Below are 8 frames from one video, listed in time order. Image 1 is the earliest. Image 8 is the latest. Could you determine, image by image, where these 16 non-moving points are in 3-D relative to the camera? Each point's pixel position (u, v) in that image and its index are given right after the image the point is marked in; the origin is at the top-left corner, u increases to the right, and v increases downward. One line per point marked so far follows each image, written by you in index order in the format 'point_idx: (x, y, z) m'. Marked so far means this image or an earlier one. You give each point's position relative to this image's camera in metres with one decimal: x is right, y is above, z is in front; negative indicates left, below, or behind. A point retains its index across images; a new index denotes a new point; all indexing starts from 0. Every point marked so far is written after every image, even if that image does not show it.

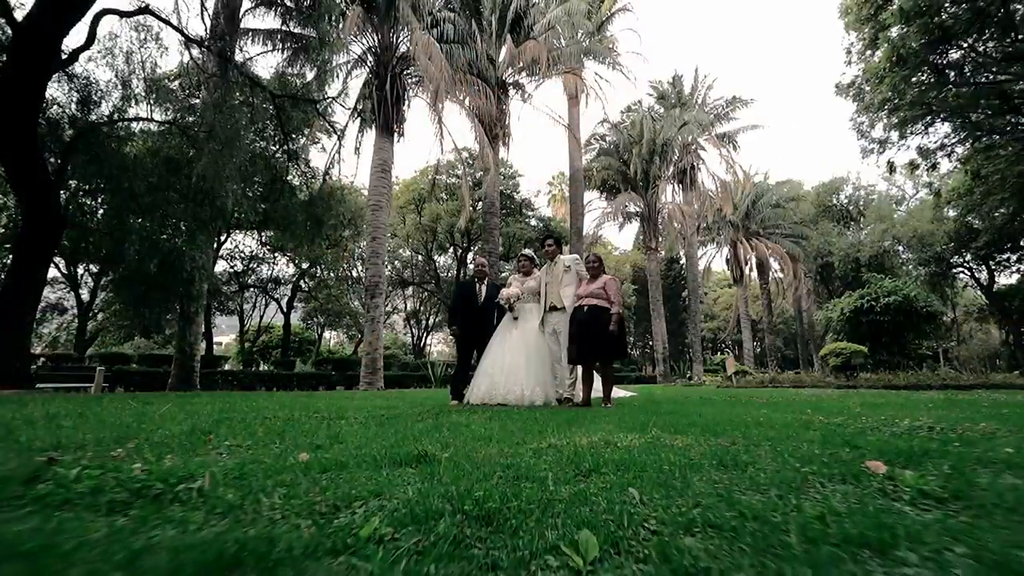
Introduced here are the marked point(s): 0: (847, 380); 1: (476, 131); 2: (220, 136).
0: (+6.6, -1.9, +11.9) m
1: (-0.9, +3.8, +15.6) m
2: (-5.5, +2.9, +11.1) m
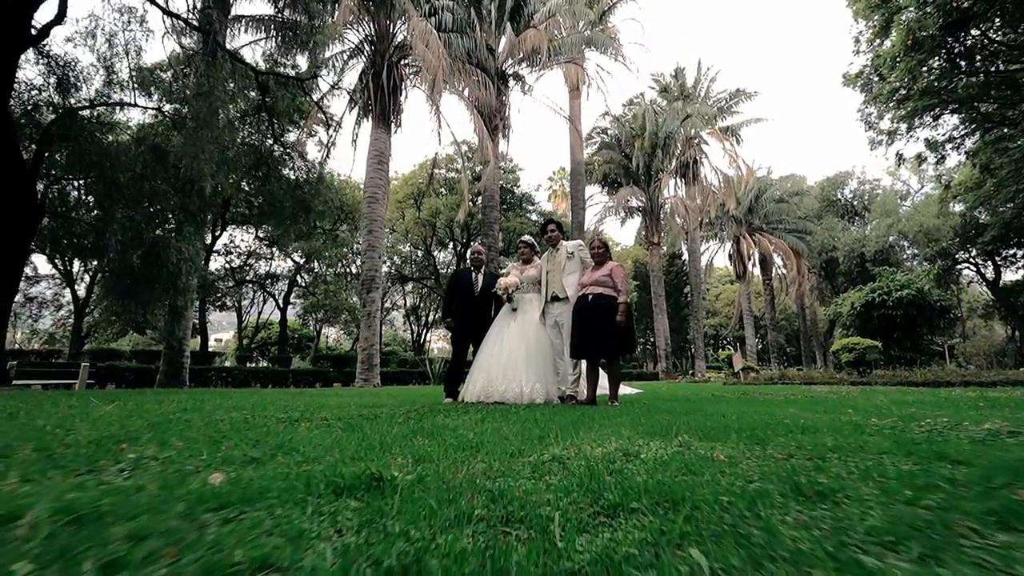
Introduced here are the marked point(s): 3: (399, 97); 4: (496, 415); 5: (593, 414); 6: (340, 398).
0: (+6.6, -1.7, +11.4) m
1: (-0.9, +3.9, +15.1) m
2: (-5.5, +3.0, +10.6) m
3: (-3.1, +5.1, +16.6) m
4: (-0.1, -0.7, +3.4) m
5: (+0.5, -0.7, +3.4) m
6: (-1.9, -1.2, +6.7) m
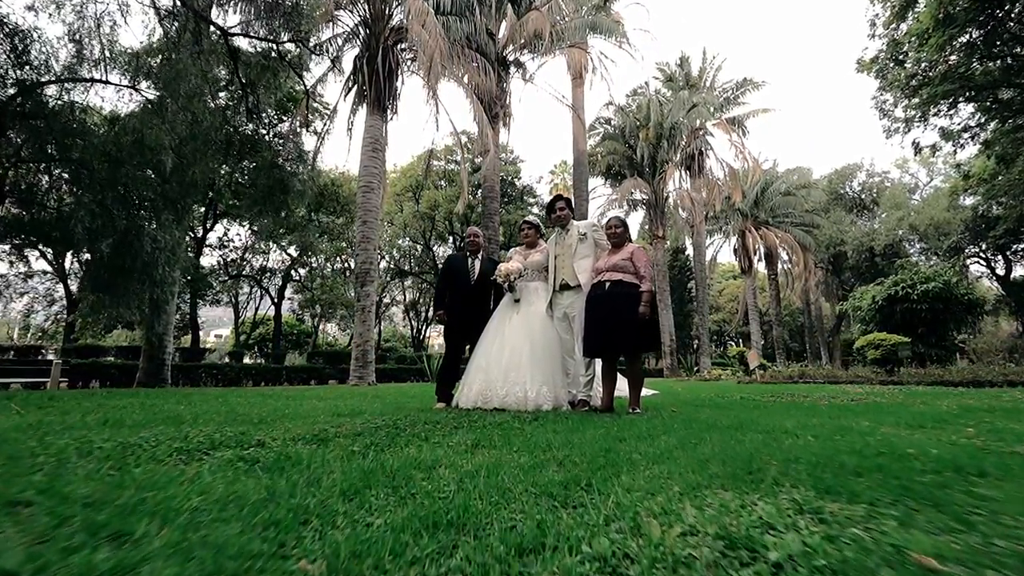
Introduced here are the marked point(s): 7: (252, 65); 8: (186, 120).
0: (+6.6, -1.6, +10.6) m
1: (-0.9, +4.1, +14.2) m
2: (-5.5, +3.2, +9.8) m
3: (-3.0, +5.3, +15.7) m
4: (0.0, -0.6, +2.6) m
5: (+0.5, -0.6, +2.6) m
6: (-1.8, -1.1, +5.9) m
7: (-4.9, +4.1, +11.0) m
8: (-5.5, +2.8, +10.0) m
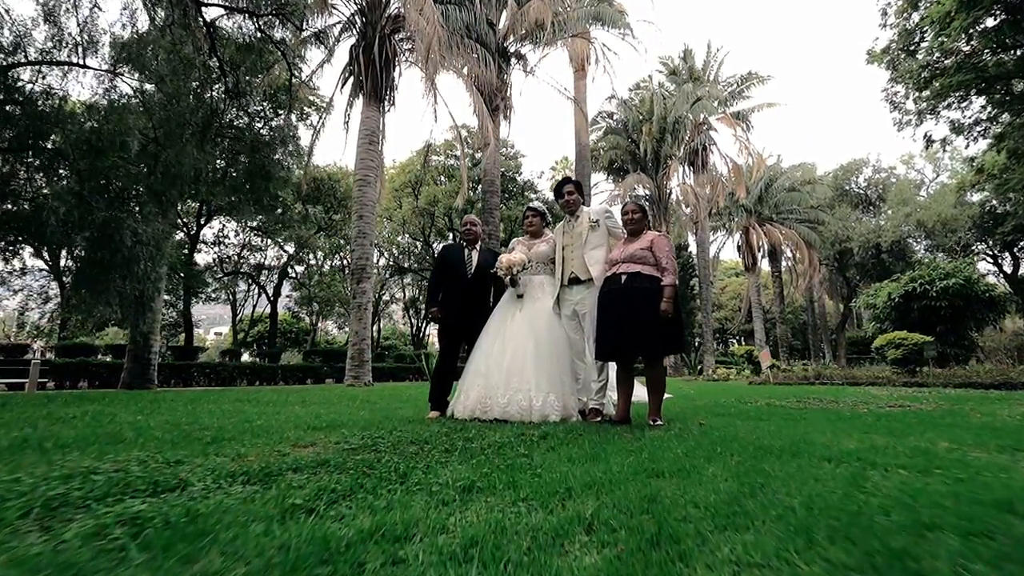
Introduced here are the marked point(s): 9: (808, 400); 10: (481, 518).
0: (+6.6, -1.5, +10.0) m
1: (-0.8, +4.2, +13.7) m
2: (-5.4, +3.2, +9.2) m
3: (-3.0, +5.4, +15.1) m
4: (0.0, -0.6, +2.0) m
5: (+0.5, -0.6, +2.0) m
6: (-1.8, -1.1, +5.3) m
7: (-4.9, +4.2, +10.5) m
8: (-5.5, +2.9, +9.4) m
9: (+3.0, -1.1, +6.0) m
10: (-0.1, -0.5, +1.4) m
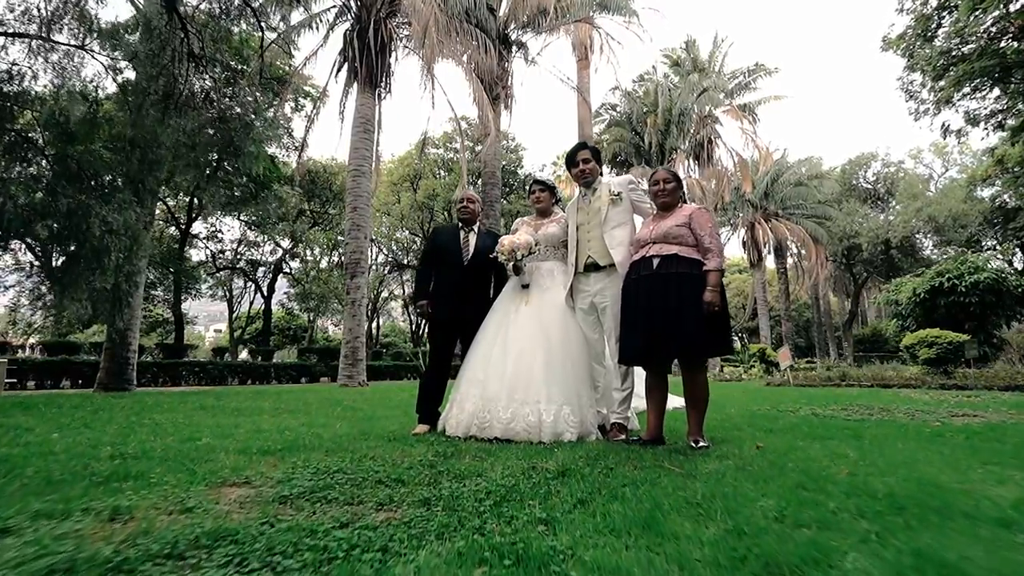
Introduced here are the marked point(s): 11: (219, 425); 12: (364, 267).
0: (+6.7, -1.4, +9.3) m
1: (-0.8, +4.3, +12.9) m
2: (-5.4, +3.3, +8.4) m
3: (-3.0, +5.5, +14.4) m
4: (0.0, -0.5, +1.2) m
5: (+0.6, -0.5, +1.2) m
6: (-1.8, -1.0, +4.5) m
7: (-4.8, +4.3, +9.7) m
8: (-5.4, +3.0, +8.7) m
9: (+3.0, -1.1, +5.2) m
10: (-0.1, -0.5, +0.7) m
11: (-2.0, -0.9, +4.0) m
12: (-3.7, +0.5, +14.8) m
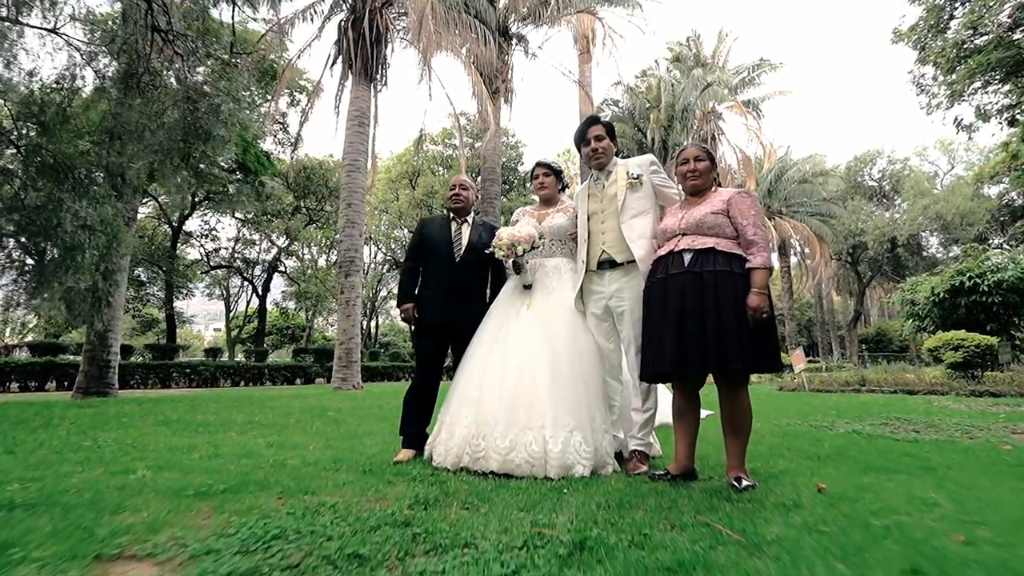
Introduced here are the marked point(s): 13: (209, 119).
0: (+6.7, -1.4, +8.7) m
1: (-0.8, +4.3, +12.3) m
2: (-5.4, +3.3, +7.9) m
3: (-3.0, +5.5, +13.8) m
4: (0.0, -0.5, +0.7) m
5: (+0.6, -0.6, +0.7) m
6: (-1.8, -1.0, +4.0) m
7: (-4.8, +4.3, +9.1) m
8: (-5.4, +3.0, +8.1) m
9: (+3.0, -1.1, +4.7) m
10: (-0.1, -0.5, +0.1) m
11: (-2.0, -0.9, +3.5) m
12: (-3.7, +0.6, +14.3) m
13: (-3.2, +1.8, +6.3) m
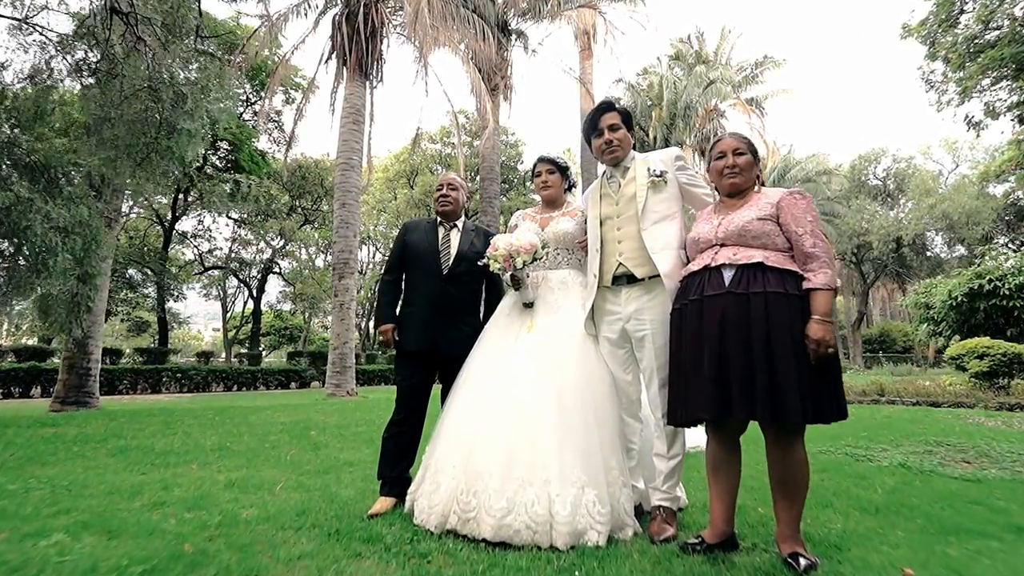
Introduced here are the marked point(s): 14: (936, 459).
0: (+6.6, -1.5, +8.2) m
1: (-0.8, +4.2, +11.8) m
2: (-5.4, +3.2, +7.4) m
3: (-3.0, +5.4, +13.3) m
4: (0.0, -0.6, +0.2) m
5: (+0.6, -0.6, +0.2) m
6: (-1.8, -1.1, +3.5) m
7: (-4.9, +4.2, +8.6) m
8: (-5.4, +2.9, +7.6) m
9: (+3.0, -1.1, +4.2) m
10: (-0.1, -0.6, -0.4) m
11: (-2.0, -1.0, +3.0) m
12: (-3.7, +0.5, +13.8) m
13: (-3.2, +1.7, +5.8) m
14: (+2.8, -1.1, +3.9) m
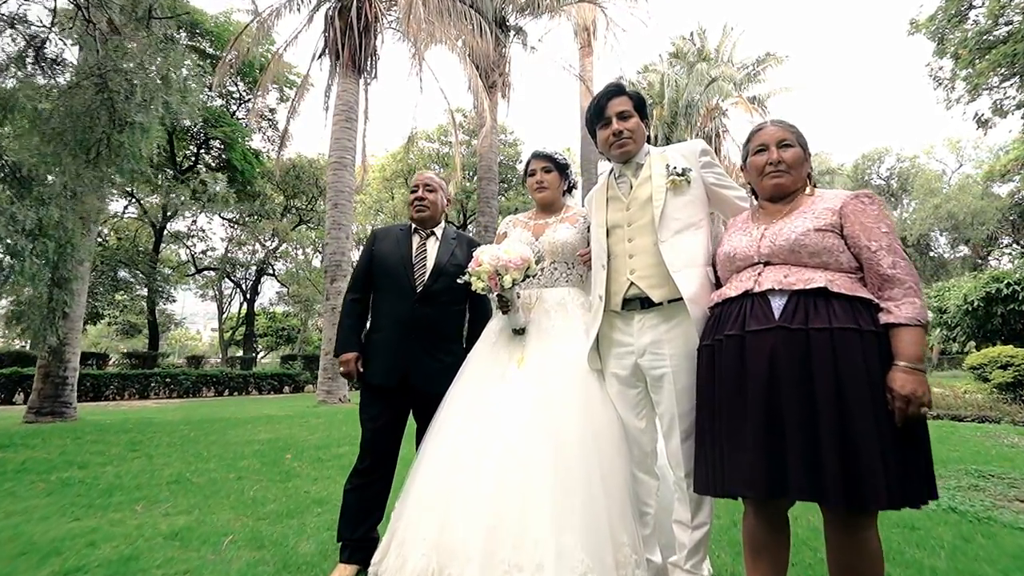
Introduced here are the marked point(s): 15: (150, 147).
0: (+6.6, -1.6, +7.7) m
1: (-0.9, +4.1, +11.3) m
2: (-5.5, +3.2, +6.9) m
3: (-3.0, +5.3, +12.8) m
4: (-0.1, -0.7, -0.3) m
5: (+0.5, -0.7, -0.3) m
6: (-1.9, -1.2, +3.0) m
7: (-4.9, +4.2, +8.1) m
8: (-5.5, +2.8, +7.1) m
9: (+2.9, -1.2, +3.7) m
10: (-0.1, -0.7, -0.9) m
11: (-2.0, -1.1, +2.5) m
12: (-3.7, +0.4, +13.3) m
13: (-3.2, +1.6, +5.3) m
14: (+2.7, -1.2, +3.4) m
15: (-3.0, +1.2, +5.2) m
